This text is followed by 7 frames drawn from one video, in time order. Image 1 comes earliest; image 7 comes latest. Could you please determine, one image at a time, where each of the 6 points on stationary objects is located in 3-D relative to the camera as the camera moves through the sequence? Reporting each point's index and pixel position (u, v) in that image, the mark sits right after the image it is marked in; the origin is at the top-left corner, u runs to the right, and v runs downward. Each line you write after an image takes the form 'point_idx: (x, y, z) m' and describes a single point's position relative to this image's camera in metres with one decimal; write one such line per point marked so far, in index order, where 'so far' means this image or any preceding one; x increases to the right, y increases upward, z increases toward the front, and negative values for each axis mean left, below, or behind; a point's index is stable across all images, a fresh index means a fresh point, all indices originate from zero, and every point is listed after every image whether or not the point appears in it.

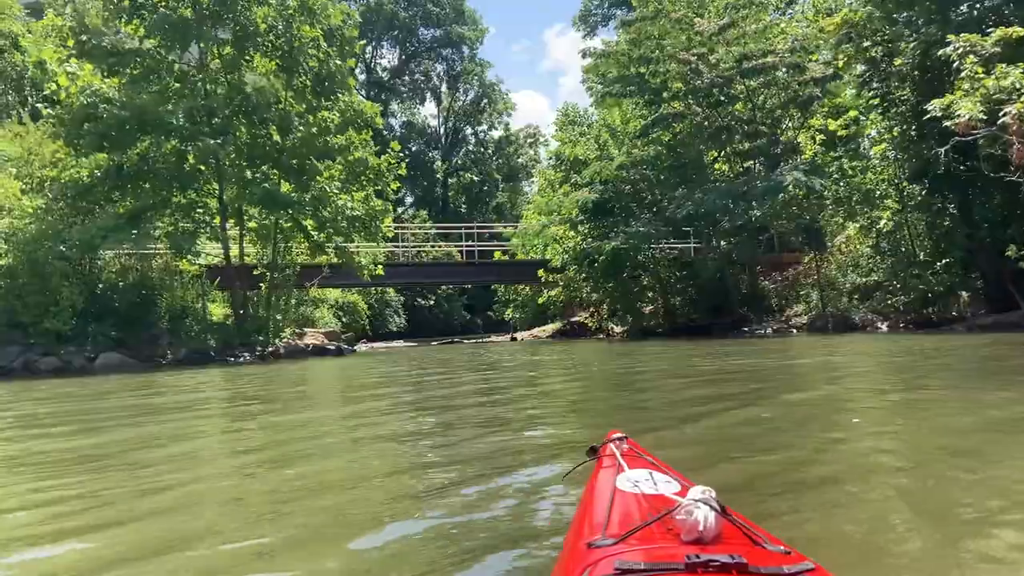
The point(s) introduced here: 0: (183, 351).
0: (-7.5, -1.4, +18.6) m
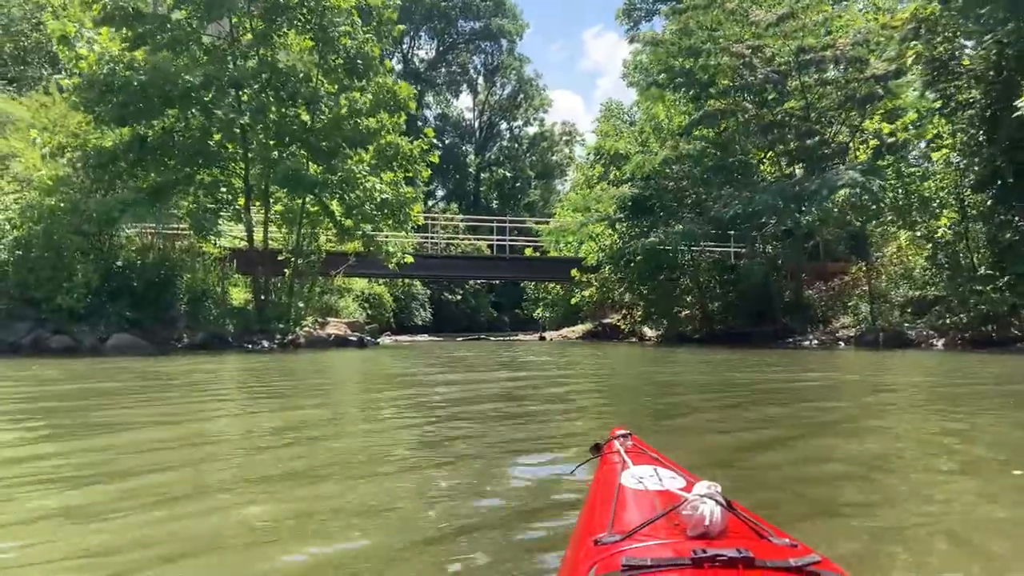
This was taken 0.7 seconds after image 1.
0: (-6.8, -1.0, +17.8) m
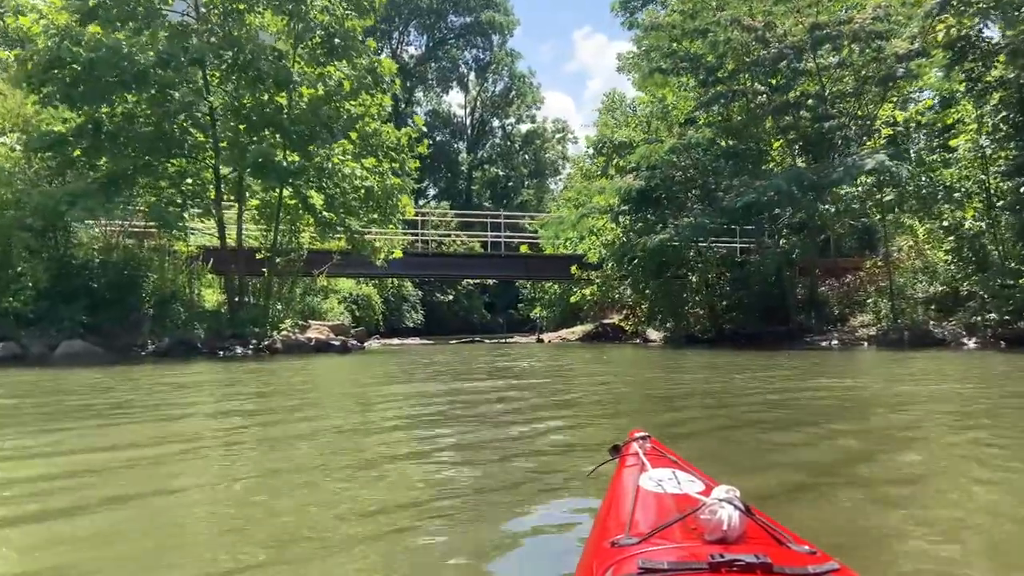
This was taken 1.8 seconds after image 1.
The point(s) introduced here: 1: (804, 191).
0: (-6.9, -1.0, +16.2) m
1: (+7.0, +2.3, +19.3) m
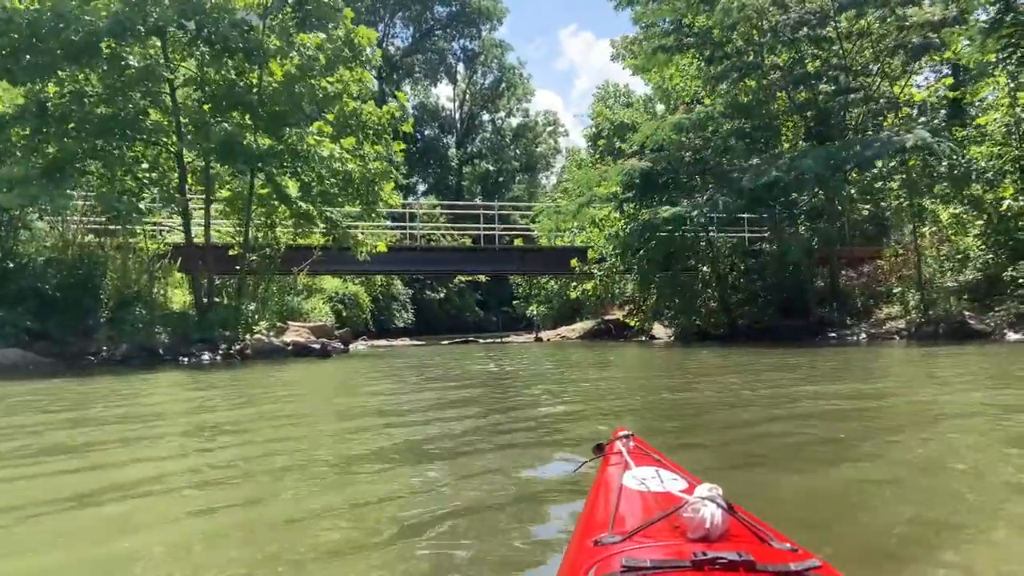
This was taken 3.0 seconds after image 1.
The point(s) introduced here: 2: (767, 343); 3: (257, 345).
0: (-6.9, -1.0, +14.5) m
1: (+6.9, +2.5, +17.6) m
2: (+5.9, -1.3, +18.9) m
3: (-5.0, -1.1, +15.9) m
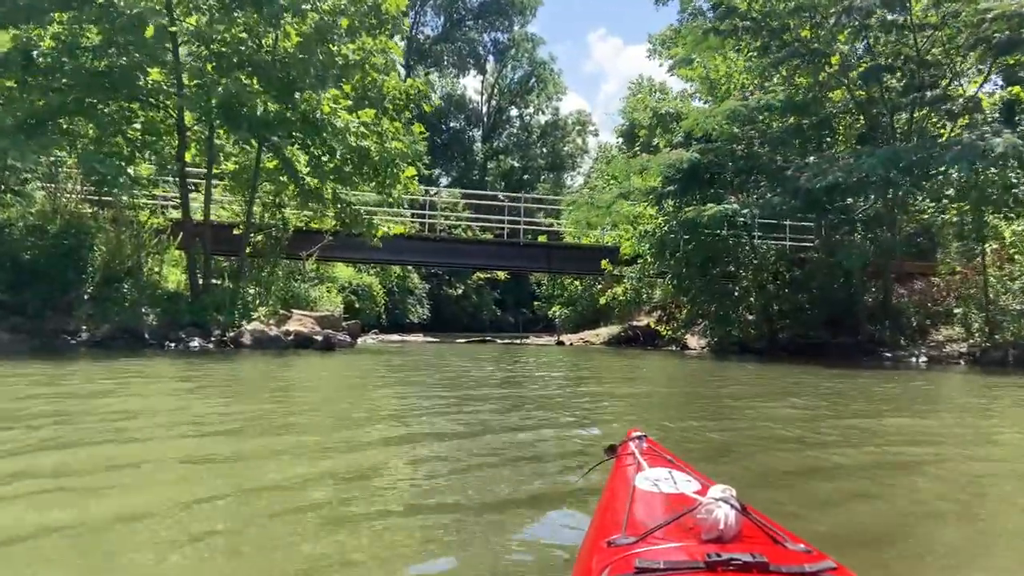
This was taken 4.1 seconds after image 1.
0: (-6.5, -0.6, +13.1) m
1: (+7.5, +2.2, +15.9) m
2: (+6.3, -1.5, +17.2) m
3: (-4.6, -0.8, +14.4) m
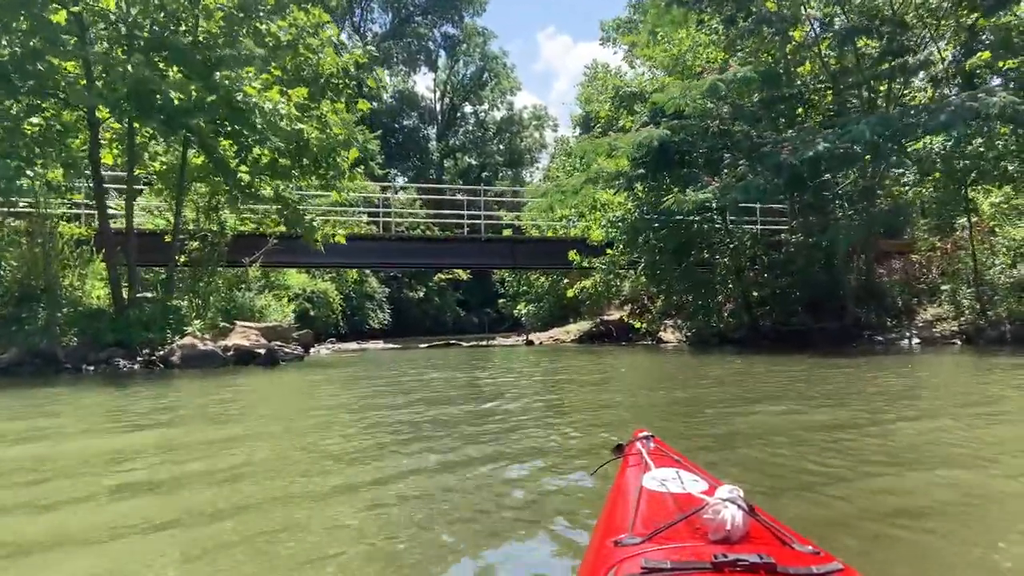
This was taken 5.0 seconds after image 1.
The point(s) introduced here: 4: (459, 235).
0: (-7.0, -0.9, +11.5) m
1: (+6.8, +2.6, +14.9) m
2: (+5.6, -1.2, +16.2) m
3: (-5.1, -1.0, +12.9) m
4: (-1.3, +1.3, +19.3) m
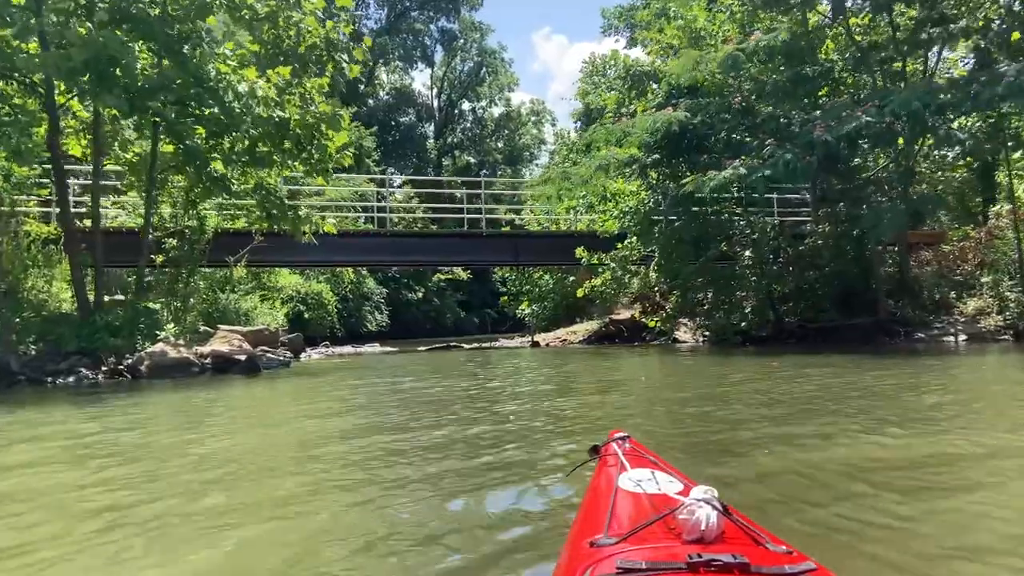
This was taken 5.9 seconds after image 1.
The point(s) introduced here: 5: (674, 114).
0: (-6.9, -0.9, +10.2) m
1: (+6.8, +2.8, +13.7) m
2: (+5.8, -1.1, +14.9) m
3: (-5.0, -1.0, +11.6) m
4: (-1.2, +1.3, +18.0) m
5: (+2.9, +3.1, +15.5) m
